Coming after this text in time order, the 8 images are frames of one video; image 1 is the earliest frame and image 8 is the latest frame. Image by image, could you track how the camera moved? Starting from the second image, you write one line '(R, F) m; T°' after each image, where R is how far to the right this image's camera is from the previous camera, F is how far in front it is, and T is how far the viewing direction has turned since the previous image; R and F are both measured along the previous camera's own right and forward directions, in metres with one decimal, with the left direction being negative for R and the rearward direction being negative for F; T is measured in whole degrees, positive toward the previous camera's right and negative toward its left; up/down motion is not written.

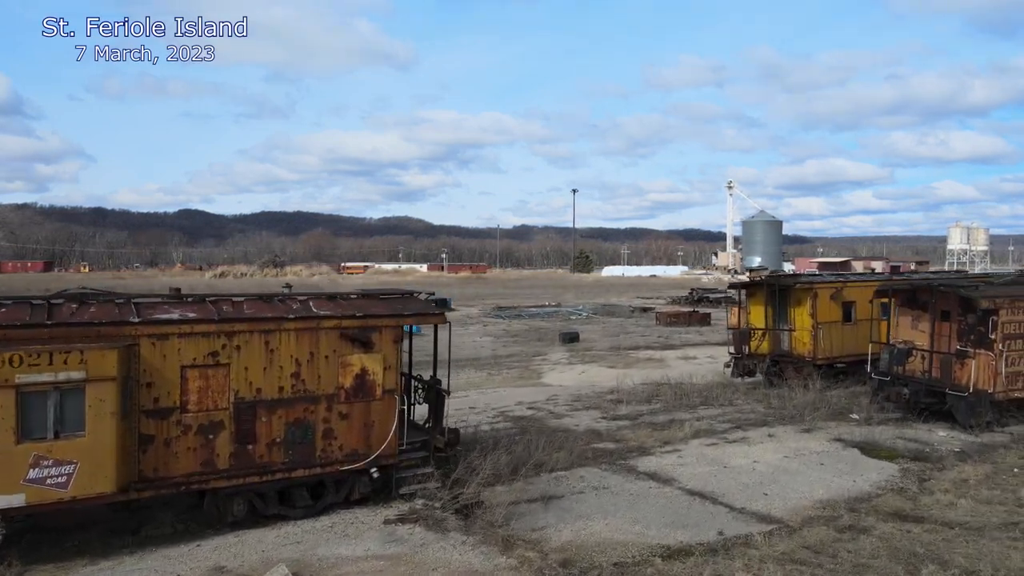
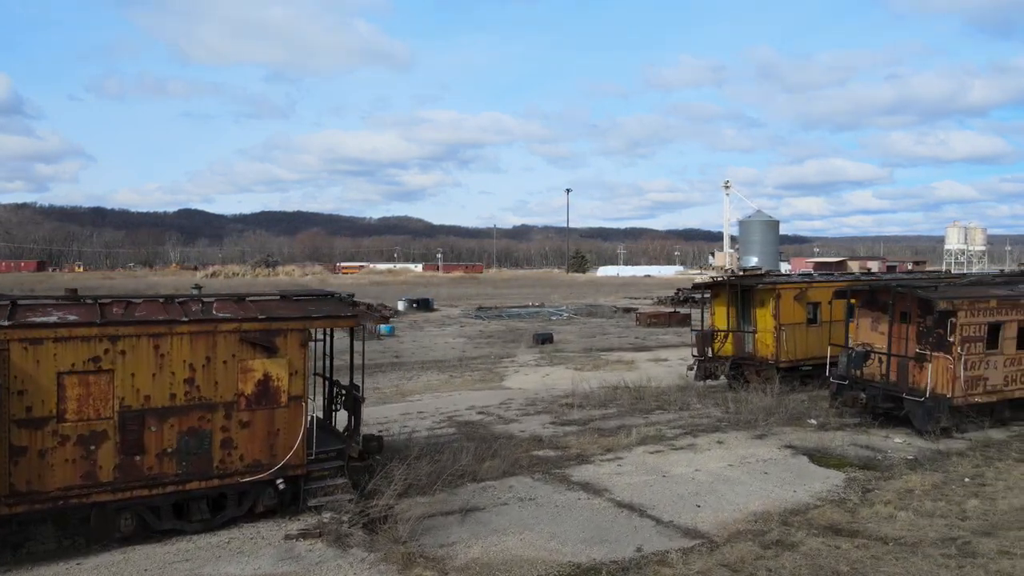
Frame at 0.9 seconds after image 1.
(+3.1, +1.1) m; 0°
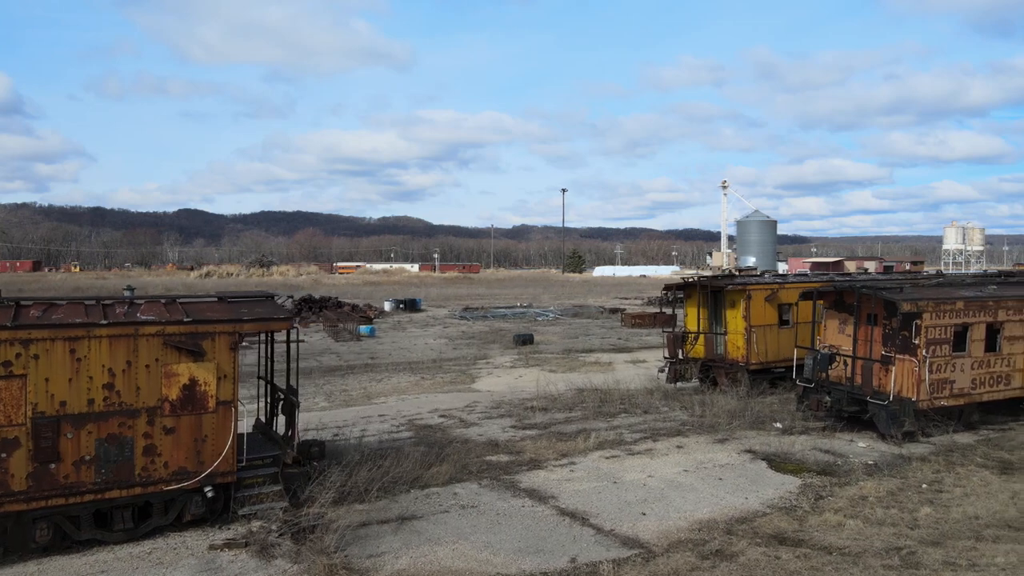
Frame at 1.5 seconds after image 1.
(+2.2, +0.6) m; 0°
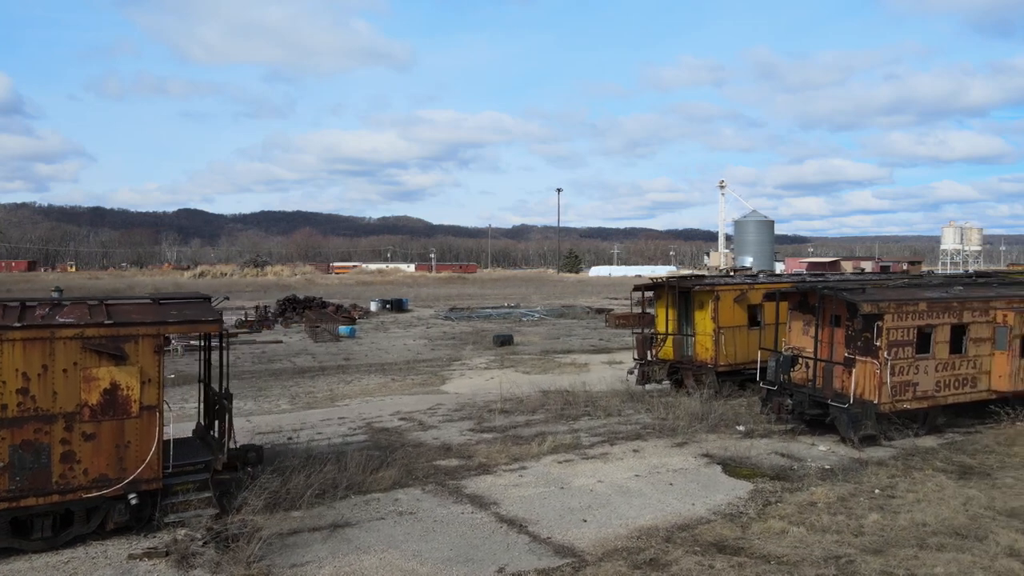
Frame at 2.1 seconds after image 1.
(+2.3, +0.5) m; 0°
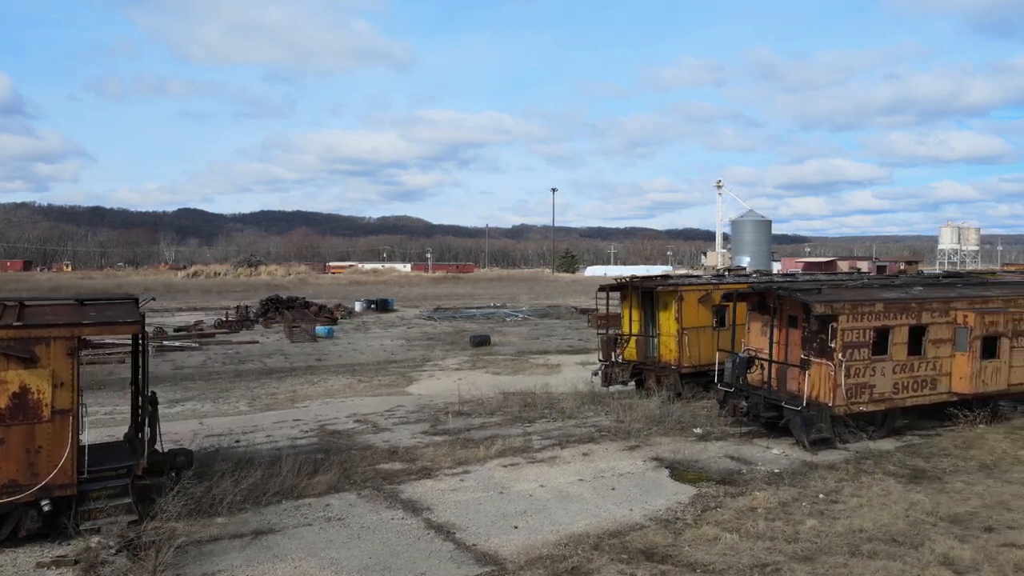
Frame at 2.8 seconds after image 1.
(+2.5, +0.5) m; 0°
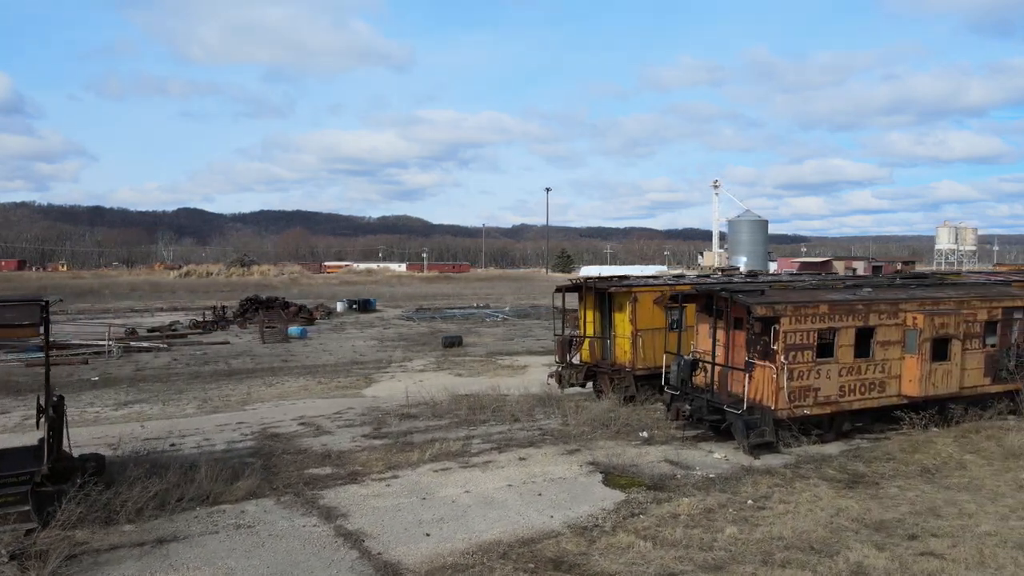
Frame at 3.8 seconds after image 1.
(+3.0, +0.5) m; 0°
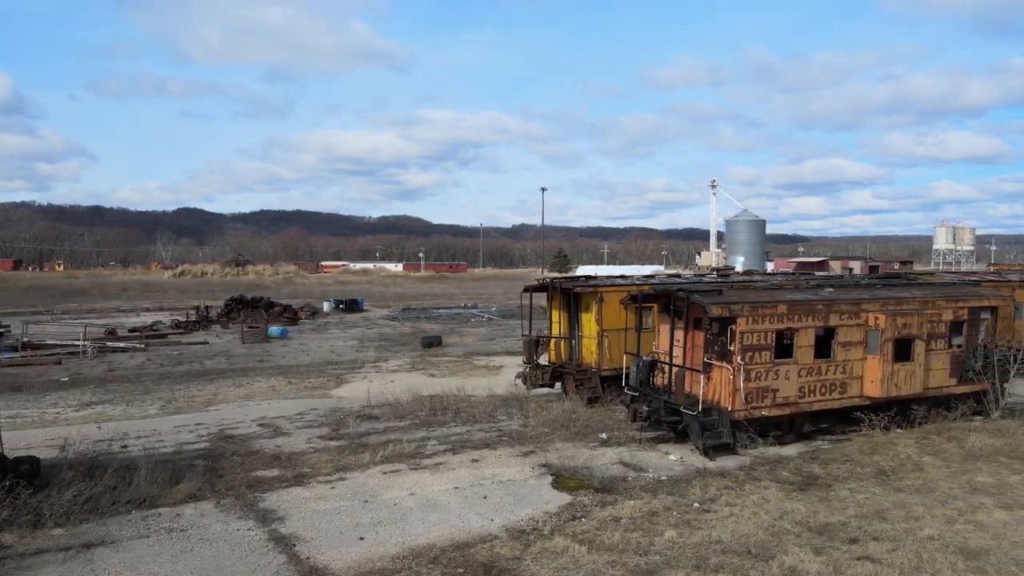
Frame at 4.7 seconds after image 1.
(+2.2, +0.3) m; 0°
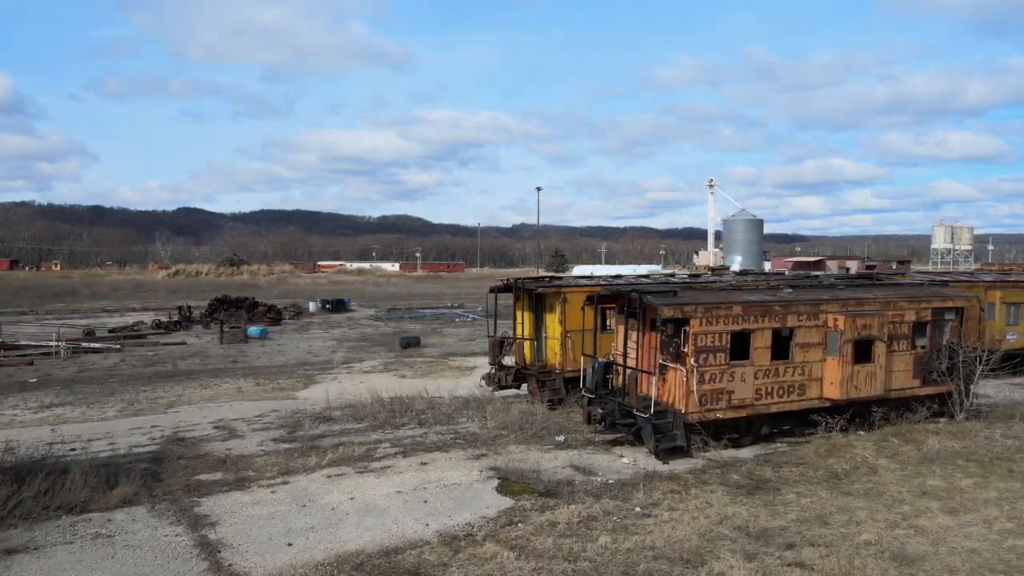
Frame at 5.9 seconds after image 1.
(+2.3, +0.3) m; 0°
